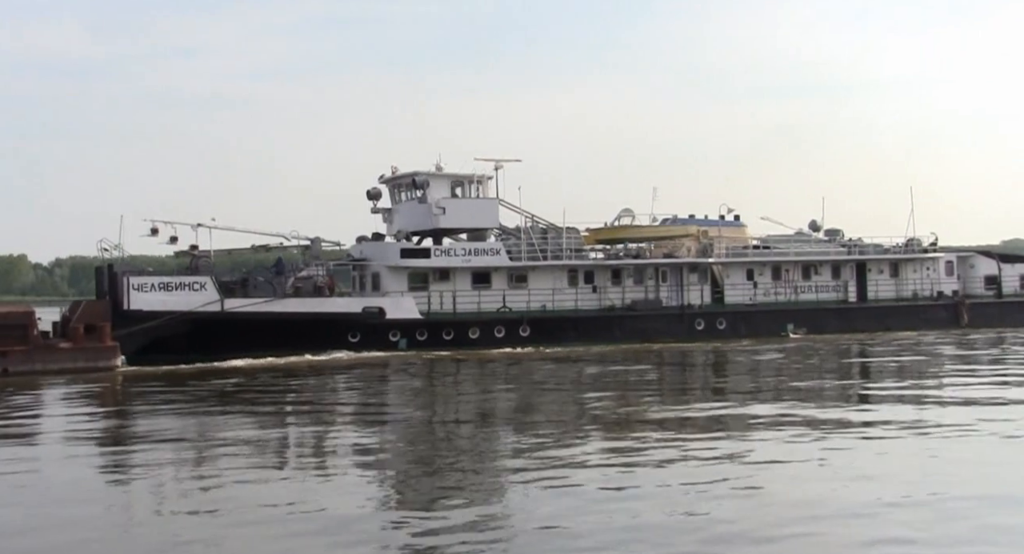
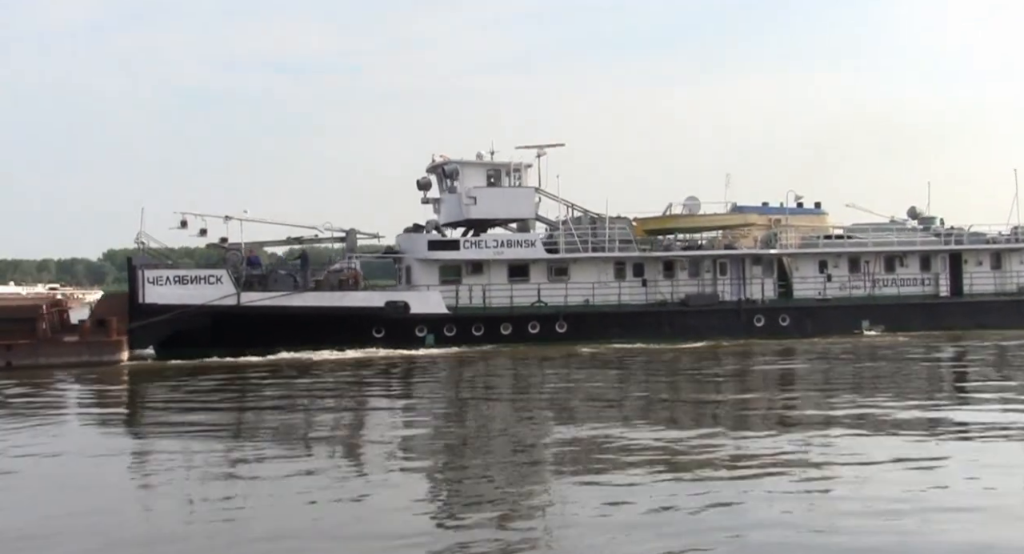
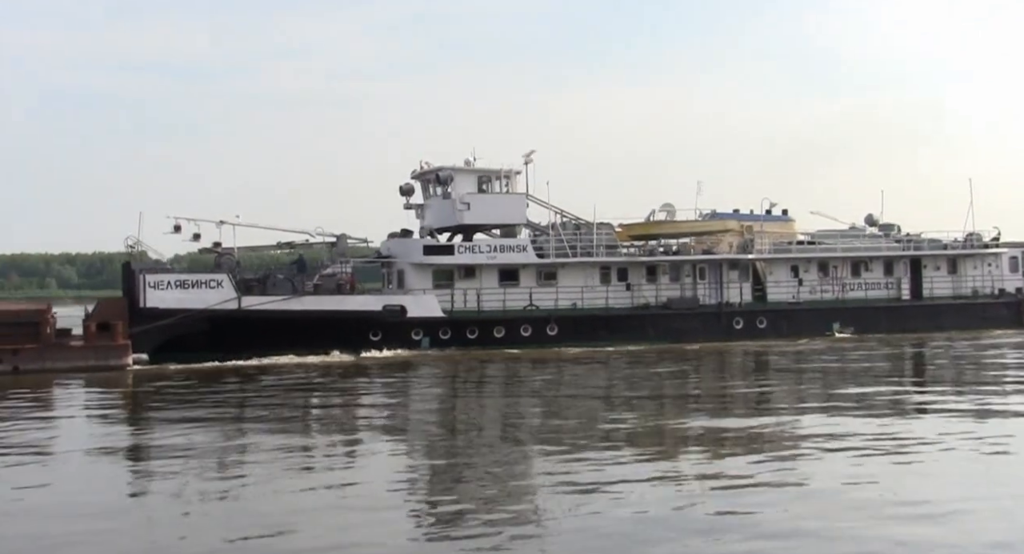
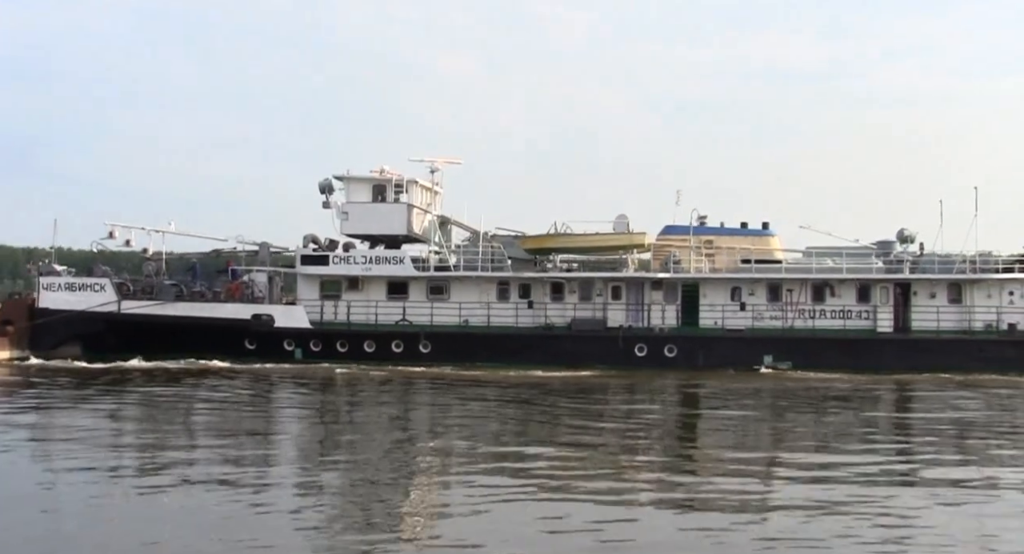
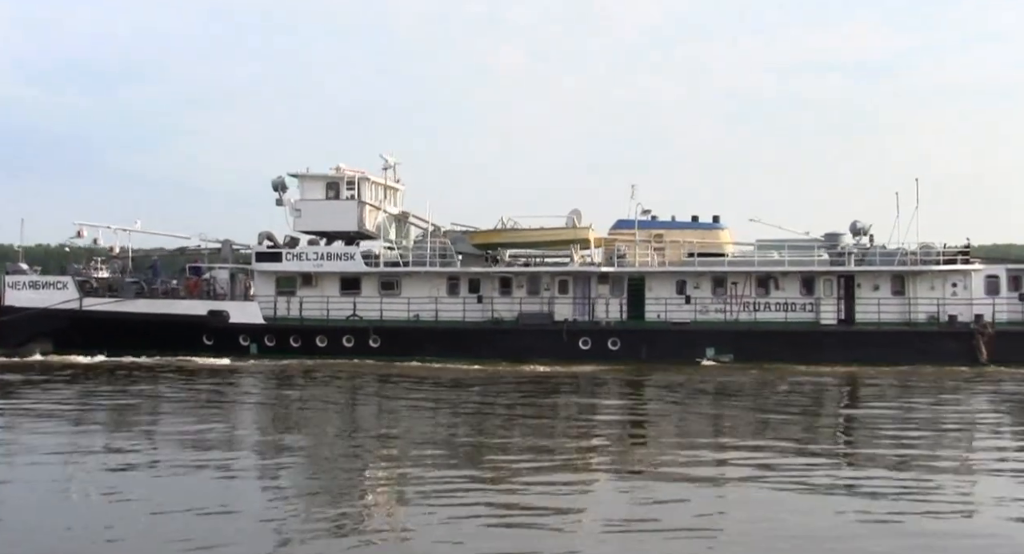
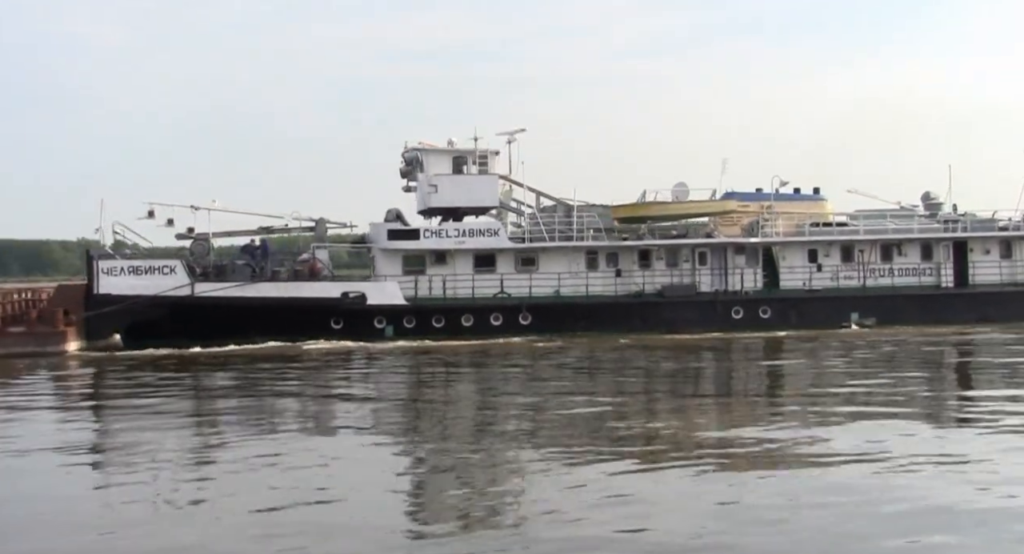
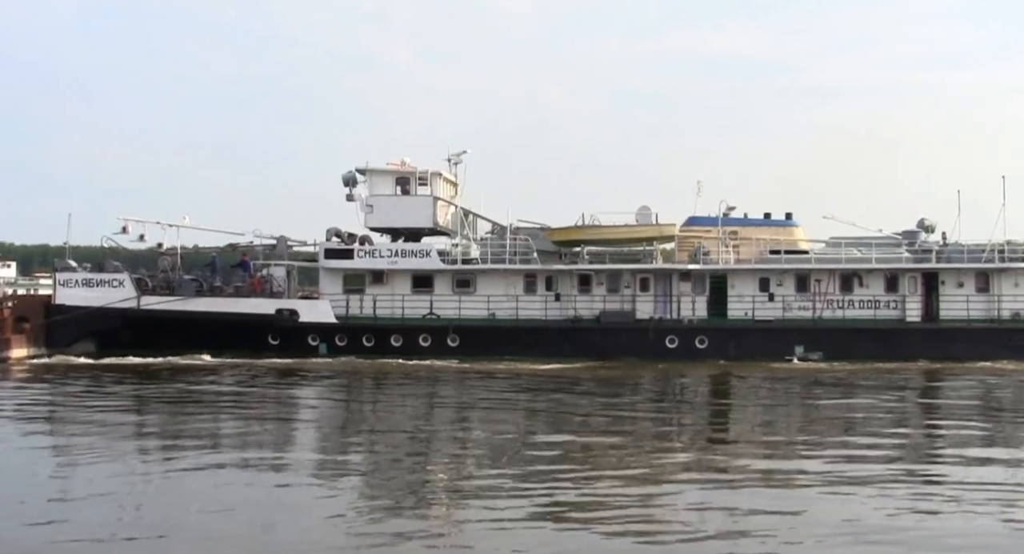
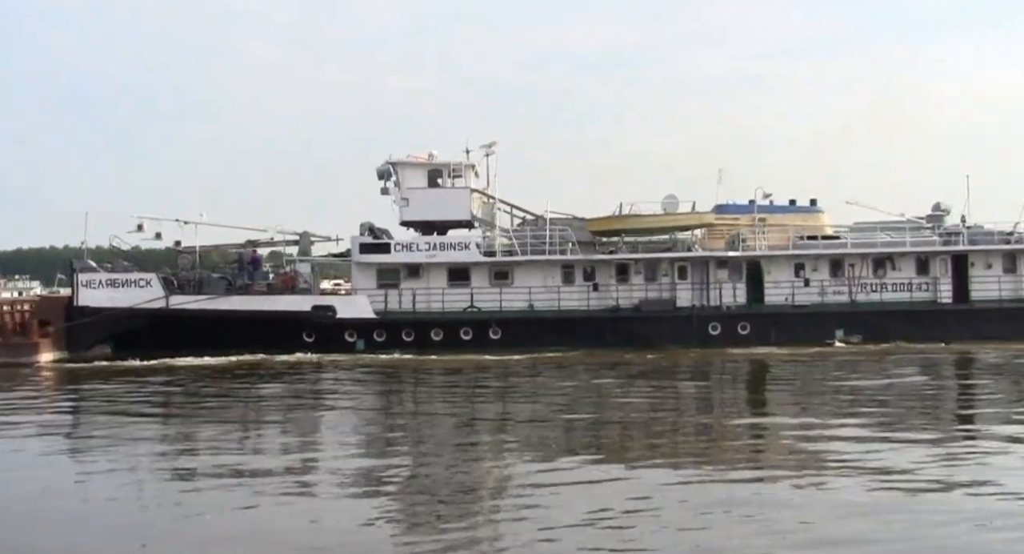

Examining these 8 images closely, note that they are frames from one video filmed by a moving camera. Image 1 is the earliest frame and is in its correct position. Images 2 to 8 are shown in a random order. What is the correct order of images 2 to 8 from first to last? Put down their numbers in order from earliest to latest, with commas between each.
3, 2, 6, 8, 7, 4, 5
